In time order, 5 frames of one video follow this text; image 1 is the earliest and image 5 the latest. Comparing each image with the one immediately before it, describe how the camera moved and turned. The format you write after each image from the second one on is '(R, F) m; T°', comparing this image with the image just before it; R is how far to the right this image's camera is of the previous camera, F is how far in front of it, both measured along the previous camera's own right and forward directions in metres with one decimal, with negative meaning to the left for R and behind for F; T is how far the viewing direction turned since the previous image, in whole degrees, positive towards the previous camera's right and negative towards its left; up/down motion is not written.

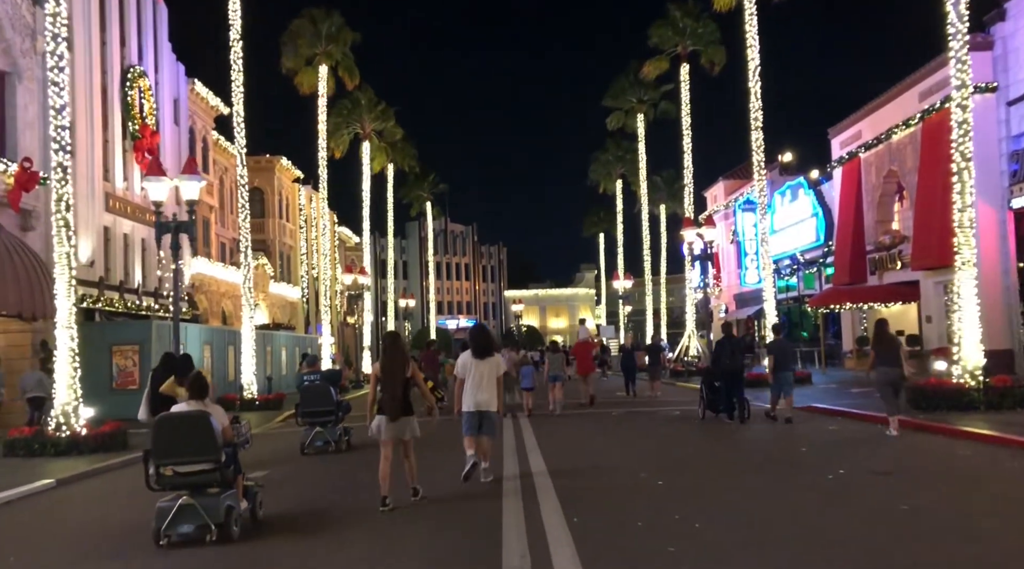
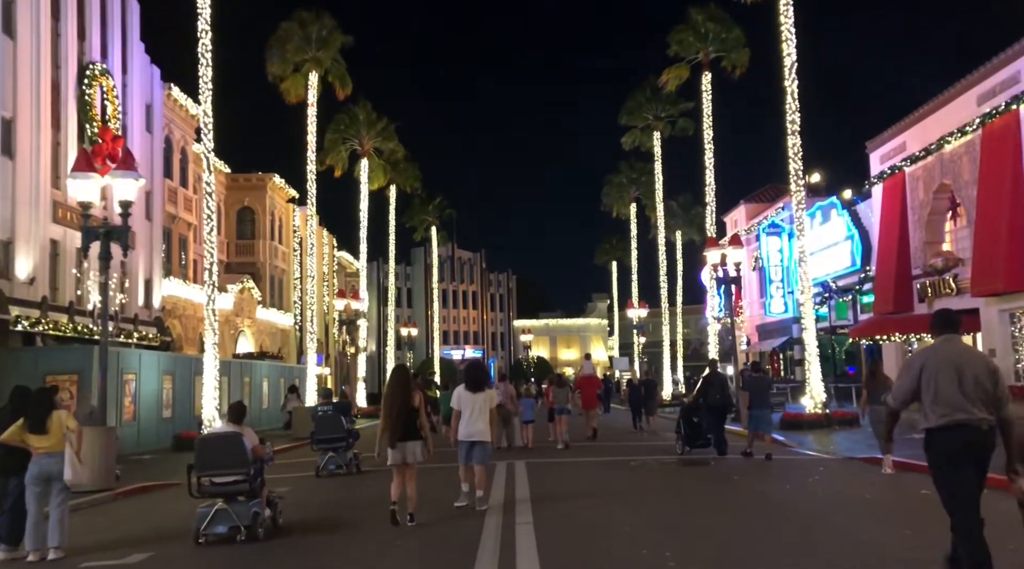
(+0.3, +3.7) m; -1°
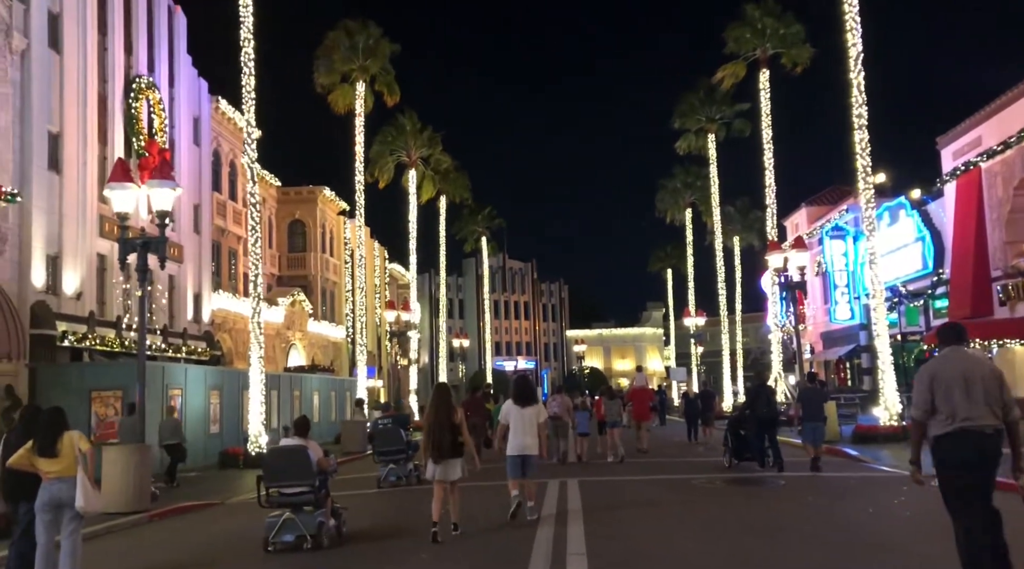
(-0.1, +1.1) m; -3°
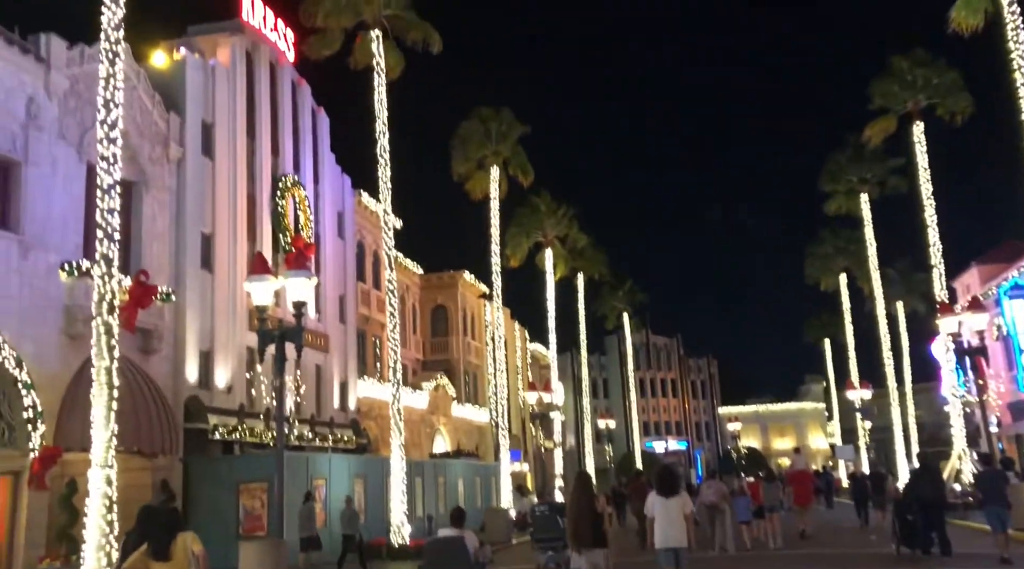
(+0.2, +0.4) m; -8°
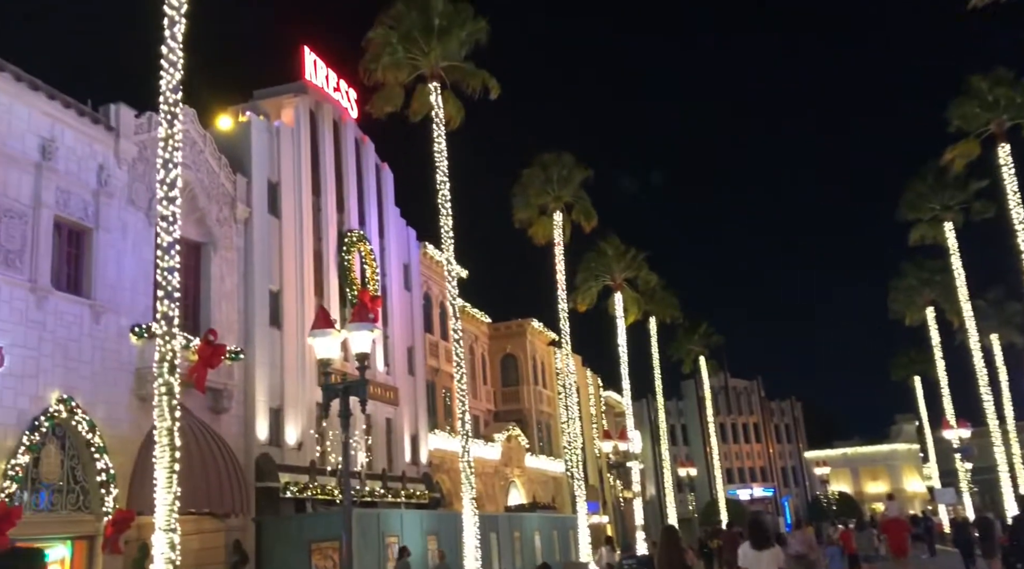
(+0.2, +0.4) m; -4°
